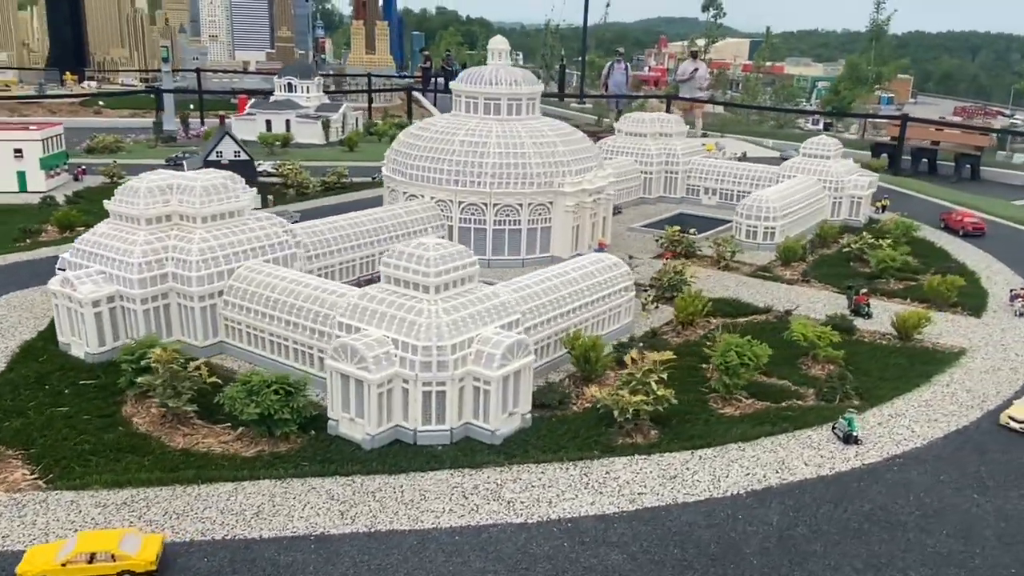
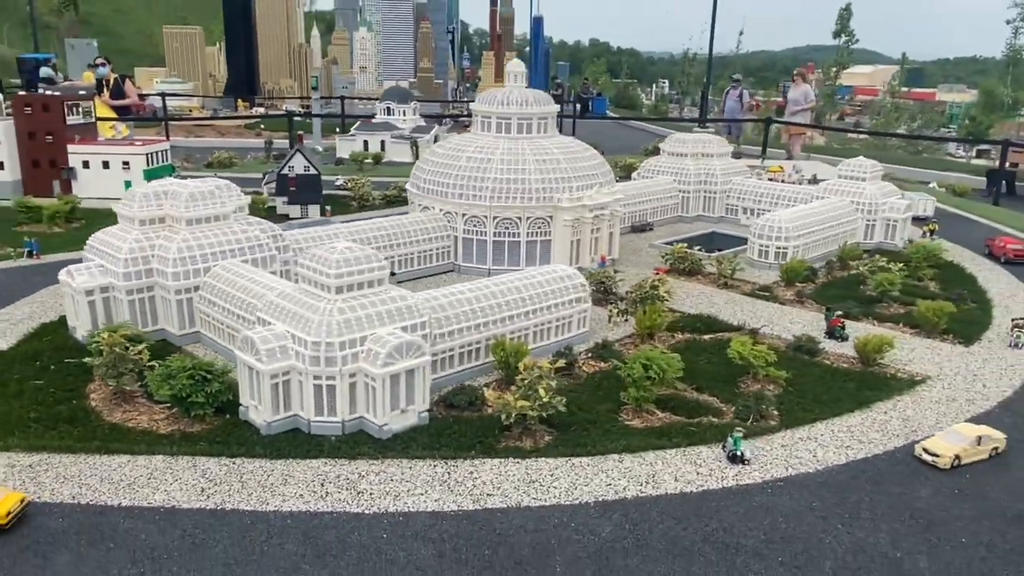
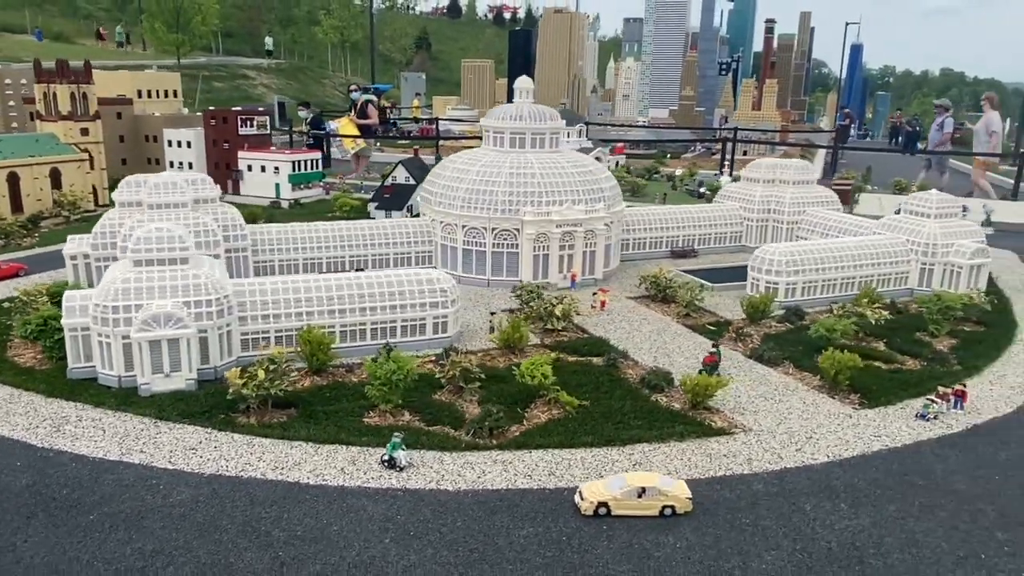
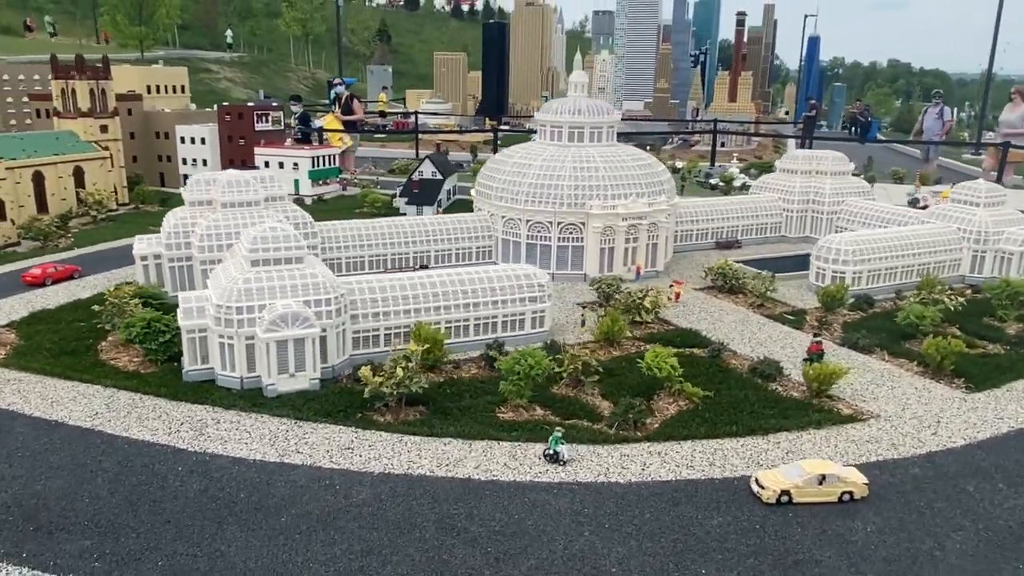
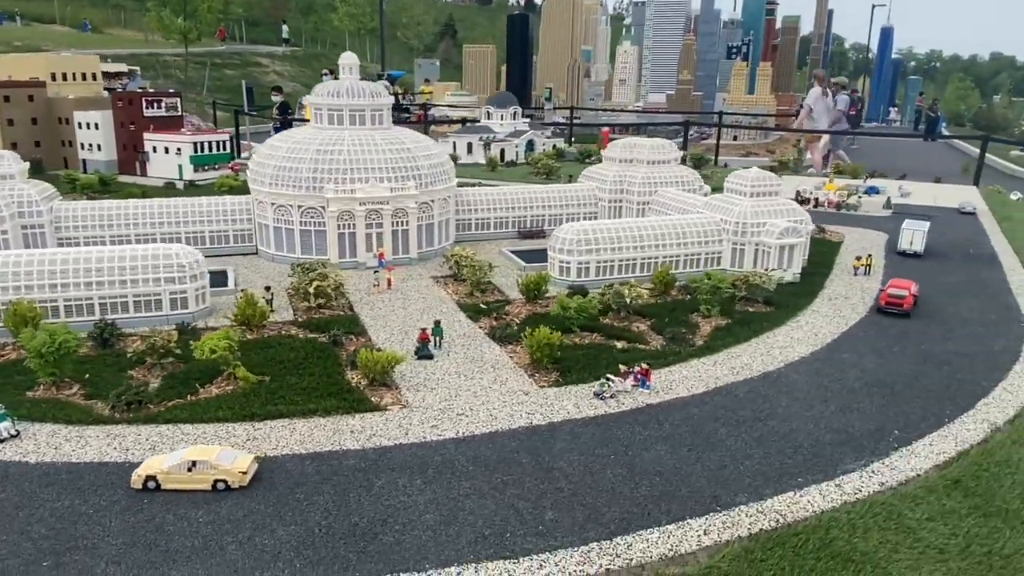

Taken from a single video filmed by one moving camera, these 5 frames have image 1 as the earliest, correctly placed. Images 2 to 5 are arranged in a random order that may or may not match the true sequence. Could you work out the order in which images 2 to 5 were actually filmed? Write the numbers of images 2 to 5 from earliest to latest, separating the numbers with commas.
2, 4, 3, 5
